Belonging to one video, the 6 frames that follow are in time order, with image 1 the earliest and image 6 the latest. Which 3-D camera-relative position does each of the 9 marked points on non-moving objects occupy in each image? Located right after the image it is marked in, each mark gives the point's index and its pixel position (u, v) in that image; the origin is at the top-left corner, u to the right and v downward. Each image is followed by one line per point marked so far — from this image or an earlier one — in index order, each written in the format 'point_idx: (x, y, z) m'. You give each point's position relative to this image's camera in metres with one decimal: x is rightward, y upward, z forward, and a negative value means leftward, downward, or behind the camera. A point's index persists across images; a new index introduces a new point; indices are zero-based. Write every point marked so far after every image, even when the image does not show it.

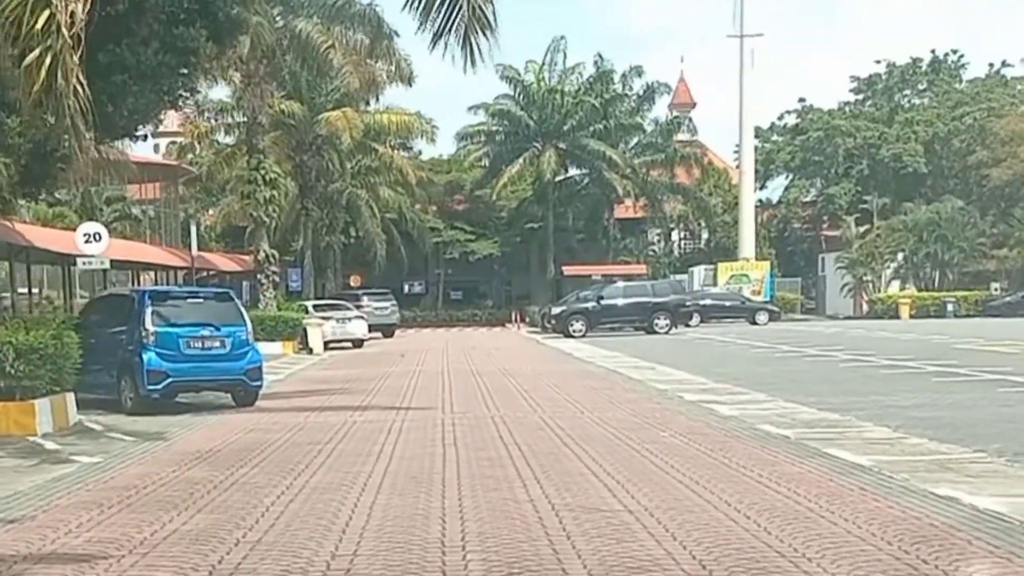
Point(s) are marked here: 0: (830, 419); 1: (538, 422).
0: (+3.3, -1.4, +13.2) m
1: (+0.3, -1.4, +13.2) m
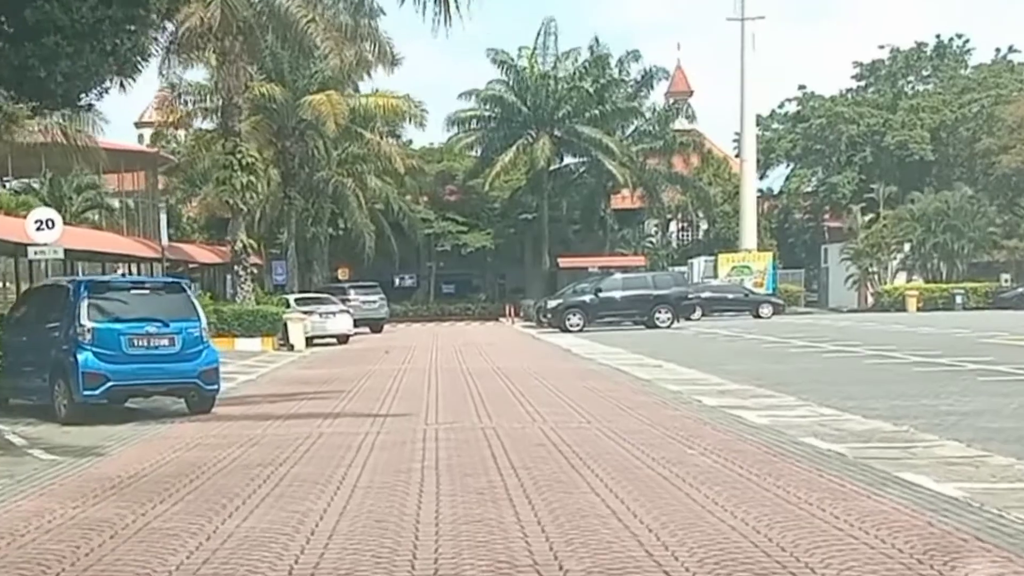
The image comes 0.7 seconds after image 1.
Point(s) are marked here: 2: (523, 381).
0: (+3.3, -1.2, +11.1) m
1: (+0.2, -1.3, +11.2) m
2: (+0.2, -1.4, +19.5) m
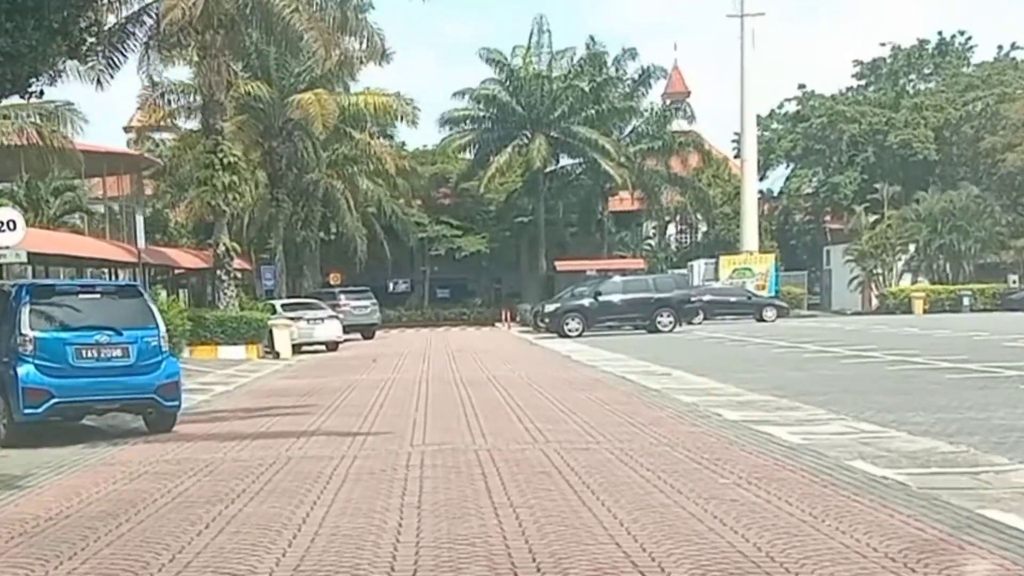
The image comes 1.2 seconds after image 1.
0: (+3.3, -1.2, +9.6) m
1: (+0.2, -1.3, +9.7) m
2: (+0.2, -1.5, +18.0) m
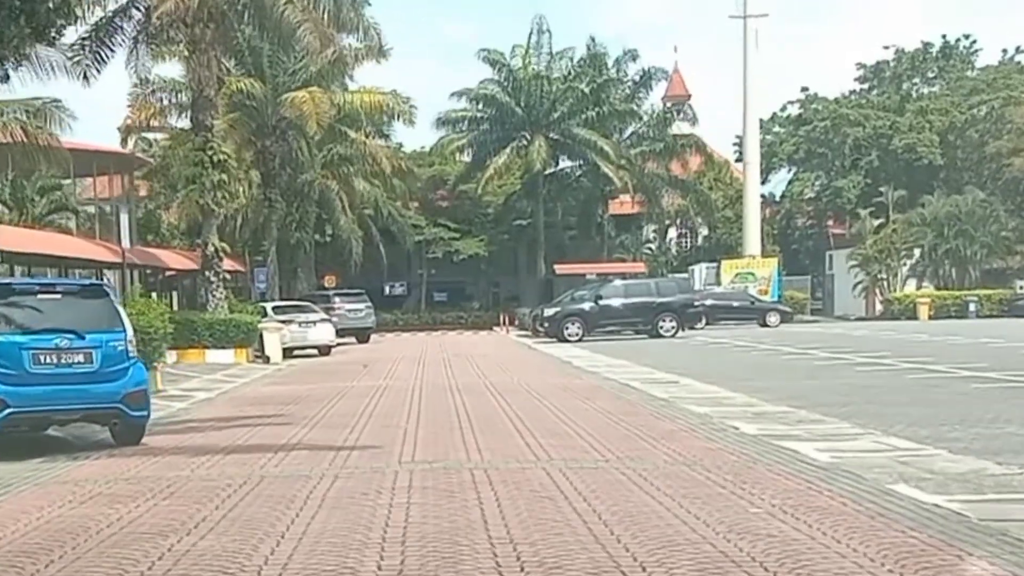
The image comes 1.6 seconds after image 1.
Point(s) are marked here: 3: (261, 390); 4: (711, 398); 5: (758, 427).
0: (+3.3, -1.2, +8.6) m
1: (+0.2, -1.3, +8.7) m
2: (+0.1, -1.5, +17.0) m
3: (-3.9, -1.6, +19.6) m
4: (+2.5, -1.4, +15.8) m
5: (+2.4, -1.3, +12.1) m
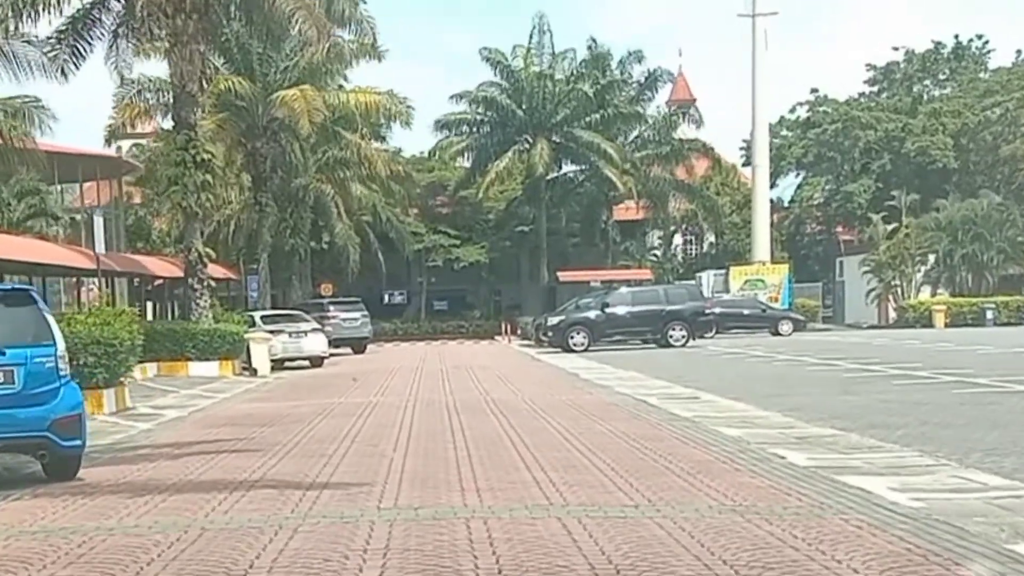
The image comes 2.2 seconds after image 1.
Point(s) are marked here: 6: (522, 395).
0: (+3.3, -1.3, +6.8) m
1: (+0.3, -1.4, +6.8) m
2: (+0.2, -1.6, +15.1) m
3: (-3.8, -1.7, +17.8) m
4: (+2.5, -1.4, +14.0) m
5: (+2.4, -1.4, +10.3) m
6: (+0.1, -1.6, +19.2) m
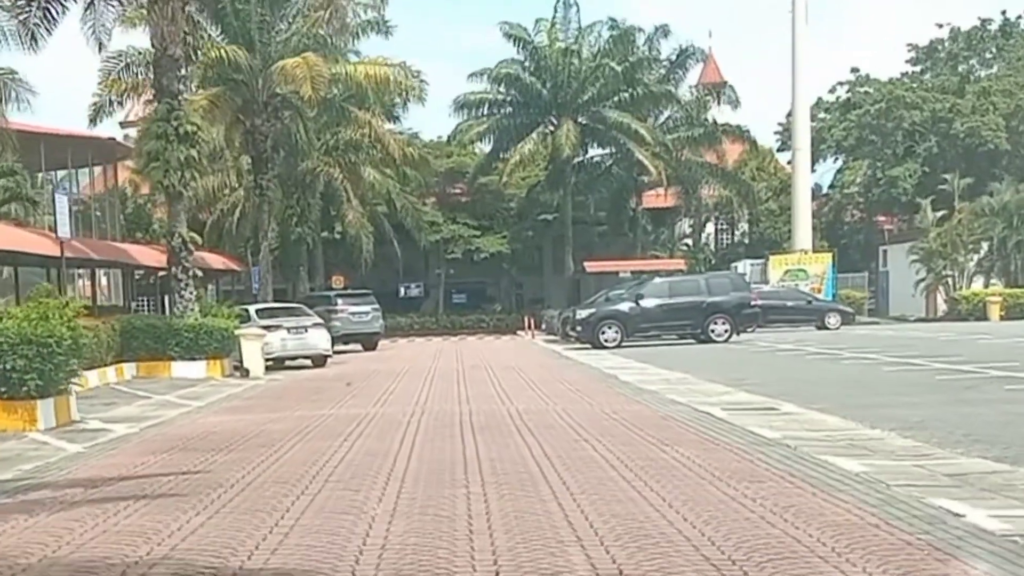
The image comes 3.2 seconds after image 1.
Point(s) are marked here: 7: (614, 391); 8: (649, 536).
0: (+3.5, -1.1, +3.3) m
1: (+0.4, -1.2, +3.5) m
2: (+0.5, -1.4, +11.7) m
3: (-3.5, -1.5, +14.5) m
4: (+2.8, -1.3, +10.5) m
5: (+2.6, -1.2, +6.9) m
6: (+0.5, -1.4, +15.8) m
7: (+1.4, -1.5, +17.9) m
8: (+0.7, -1.3, +6.8) m
